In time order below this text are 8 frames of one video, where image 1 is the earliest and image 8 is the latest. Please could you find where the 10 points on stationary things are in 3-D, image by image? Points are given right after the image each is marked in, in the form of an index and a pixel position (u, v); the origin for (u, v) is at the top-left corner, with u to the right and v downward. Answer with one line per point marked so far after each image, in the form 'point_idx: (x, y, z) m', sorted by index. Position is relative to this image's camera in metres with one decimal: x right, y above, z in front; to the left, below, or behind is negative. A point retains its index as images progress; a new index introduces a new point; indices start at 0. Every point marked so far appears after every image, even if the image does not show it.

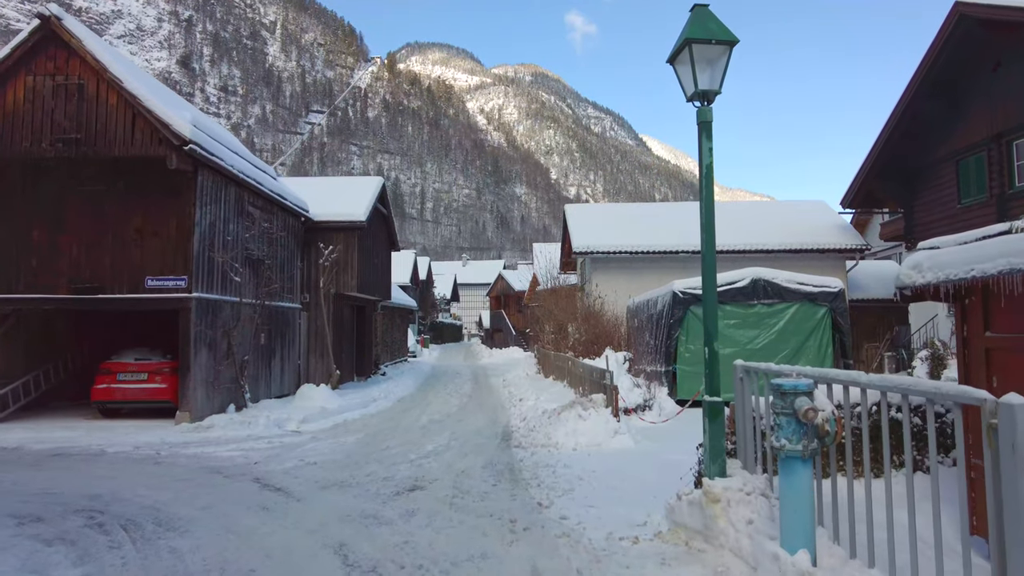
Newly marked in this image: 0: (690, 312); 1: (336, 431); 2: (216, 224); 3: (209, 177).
0: (+3.4, -0.5, +12.7) m
1: (-2.9, -2.4, +10.8) m
2: (-5.2, +1.1, +11.8) m
3: (-5.3, +1.9, +11.6) m
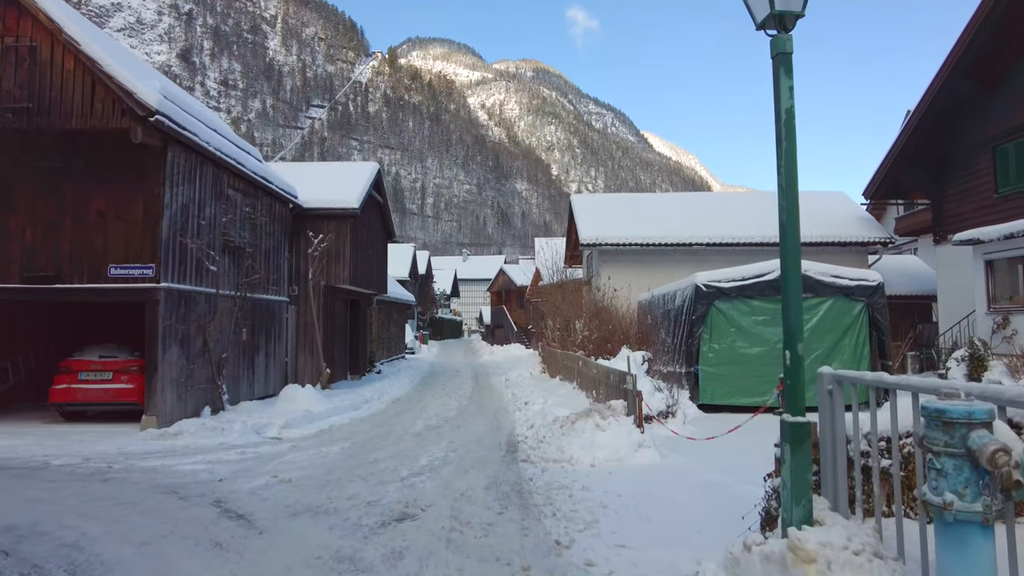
0: (+3.5, -0.3, +11.5) m
1: (-2.8, -2.2, +9.6) m
2: (-5.1, +1.3, +10.6) m
3: (-5.2, +2.1, +10.4) m
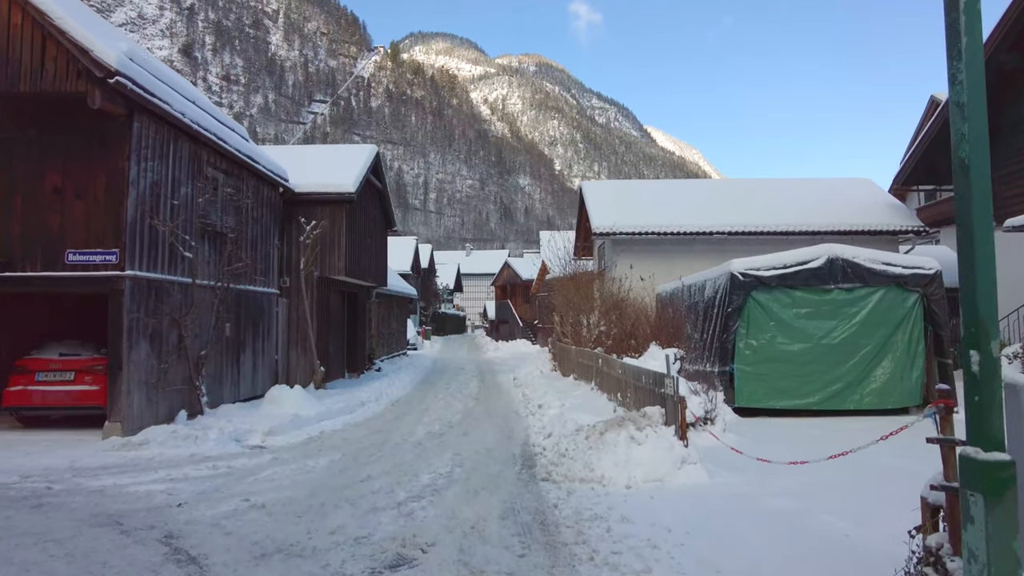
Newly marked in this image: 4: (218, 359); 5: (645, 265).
0: (+3.7, -0.2, +10.3) m
1: (-2.6, -2.1, +8.4) m
2: (-4.9, +1.5, +9.4) m
3: (-5.0, +2.2, +9.1) m
4: (-5.0, -1.2, +11.3) m
5: (+3.8, +0.7, +18.4) m
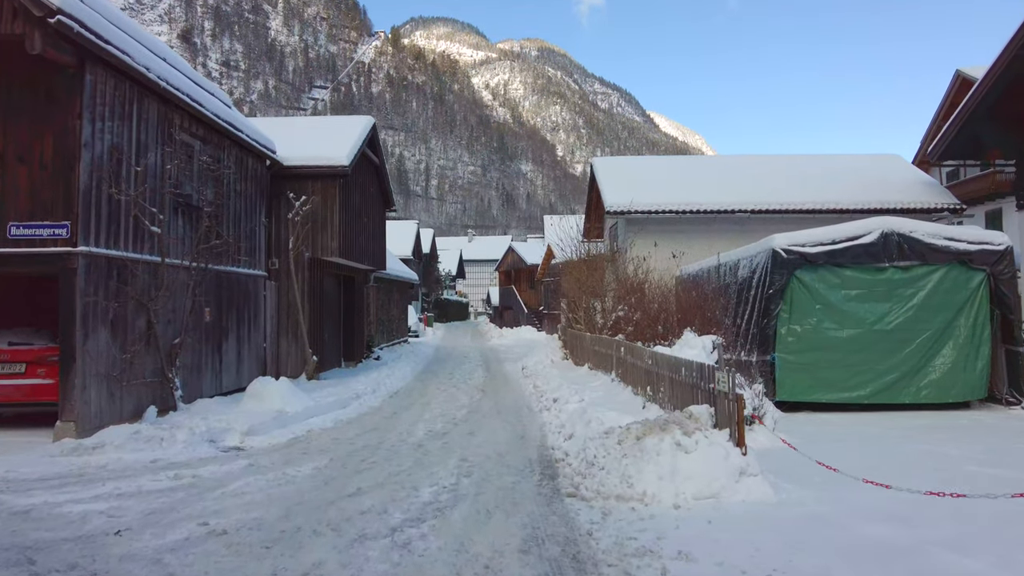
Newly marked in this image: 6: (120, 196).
0: (+3.9, +0.1, +9.1) m
1: (-2.5, -1.8, +7.3) m
2: (-4.8, +1.7, +8.1) m
3: (-4.8, +2.5, +7.9) m
4: (-4.8, -0.9, +10.2) m
5: (+4.0, +1.1, +17.2) m
6: (-4.7, +1.1, +8.0) m
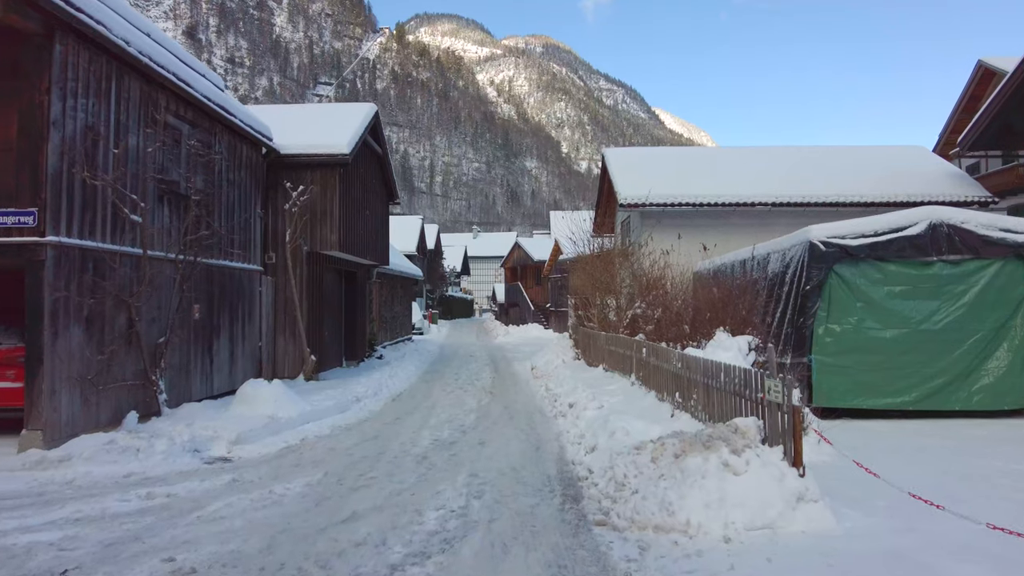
0: (+4.0, +0.2, +8.3) m
1: (-2.3, -1.8, +6.6) m
2: (-4.6, +1.8, +7.4) m
3: (-4.7, +2.5, +7.2) m
4: (-4.7, -0.8, +9.4) m
5: (+4.2, +1.2, +16.4) m
6: (-4.6, +1.2, +7.3) m
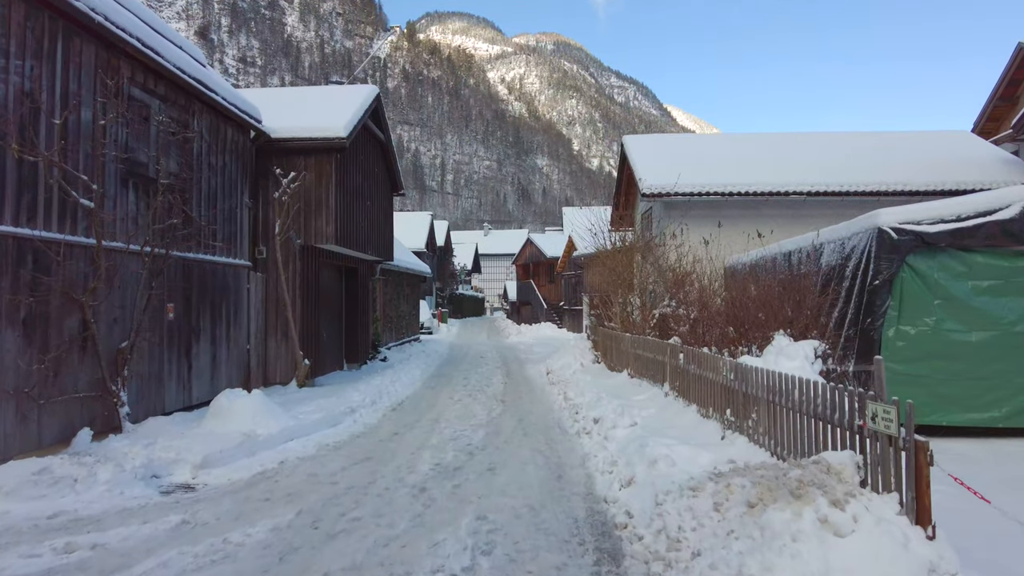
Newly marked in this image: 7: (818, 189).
0: (+4.2, +0.2, +7.0) m
1: (-2.2, -1.7, +5.4) m
2: (-4.5, +1.8, +6.3) m
3: (-4.5, +2.6, +6.1) m
4: (-4.5, -0.8, +8.3) m
5: (+4.5, +1.3, +15.1) m
6: (-4.4, +1.2, +6.2) m
7: (+6.8, +2.2, +14.7) m
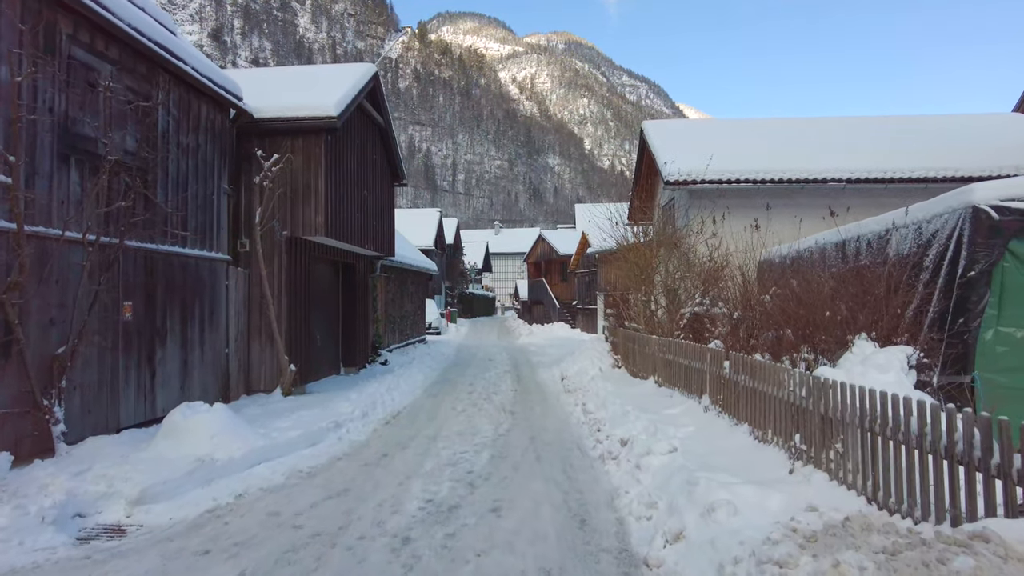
0: (+4.3, +0.3, +5.7) m
1: (-2.1, -1.7, +4.2) m
2: (-4.4, +1.9, +5.1) m
3: (-4.5, +2.6, +4.9) m
4: (-4.4, -0.8, +7.1) m
5: (+4.7, +1.4, +13.8) m
6: (-4.4, +1.3, +5.0) m
7: (+7.0, +2.3, +13.3) m
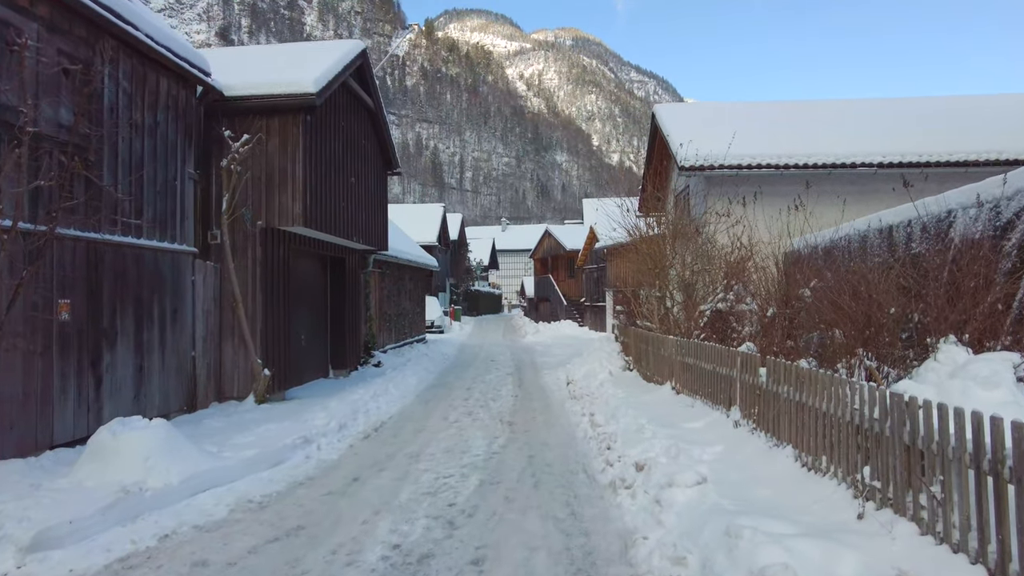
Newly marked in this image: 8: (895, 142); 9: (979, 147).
0: (+4.2, +0.4, +4.6) m
1: (-2.2, -1.6, +3.2) m
2: (-4.5, +1.9, +4.1) m
3: (-4.6, +2.7, +3.9) m
4: (-4.4, -0.7, +6.1) m
5: (+4.7, +1.5, +12.6) m
6: (-4.5, +1.3, +4.0) m
7: (+7.0, +2.4, +12.1) m
8: (+7.6, +2.9, +12.9) m
9: (+8.9, +2.6, +12.4) m
